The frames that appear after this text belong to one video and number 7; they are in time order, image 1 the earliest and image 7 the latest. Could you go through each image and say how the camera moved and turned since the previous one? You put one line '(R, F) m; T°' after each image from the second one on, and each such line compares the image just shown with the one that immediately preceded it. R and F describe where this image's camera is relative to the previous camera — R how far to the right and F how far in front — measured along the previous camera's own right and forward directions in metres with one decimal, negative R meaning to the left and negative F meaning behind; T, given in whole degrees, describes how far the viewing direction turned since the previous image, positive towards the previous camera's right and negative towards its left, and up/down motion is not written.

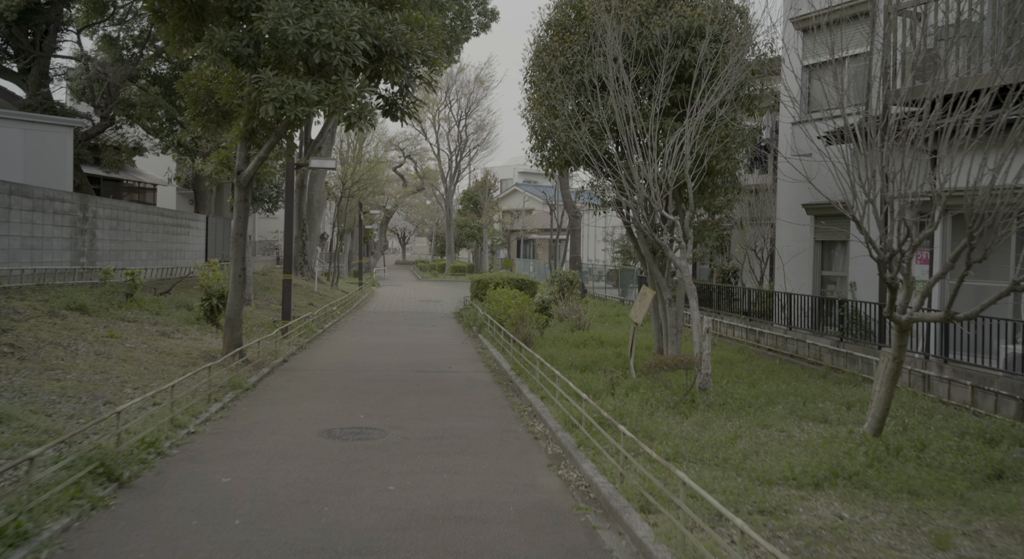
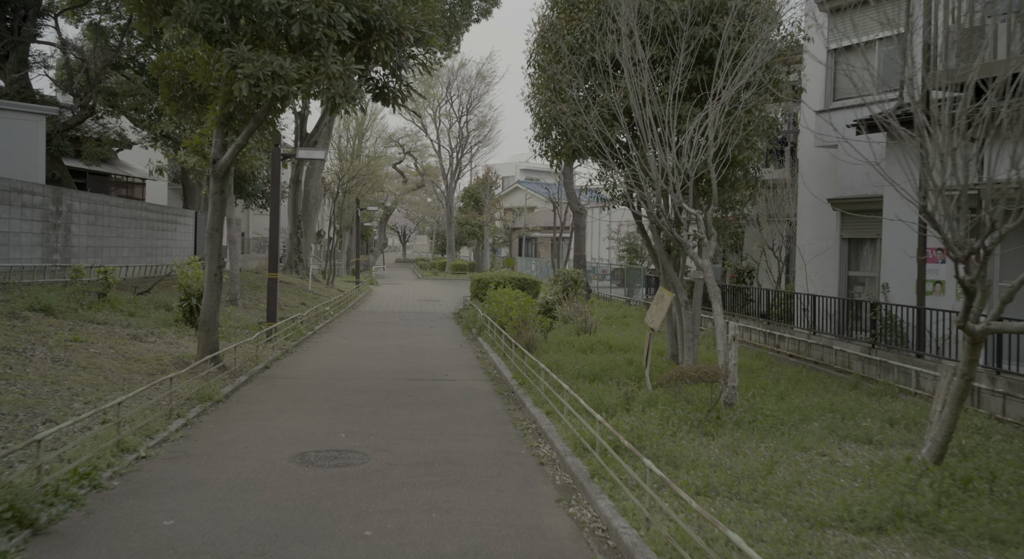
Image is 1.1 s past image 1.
(0.0, +1.1) m; 0°
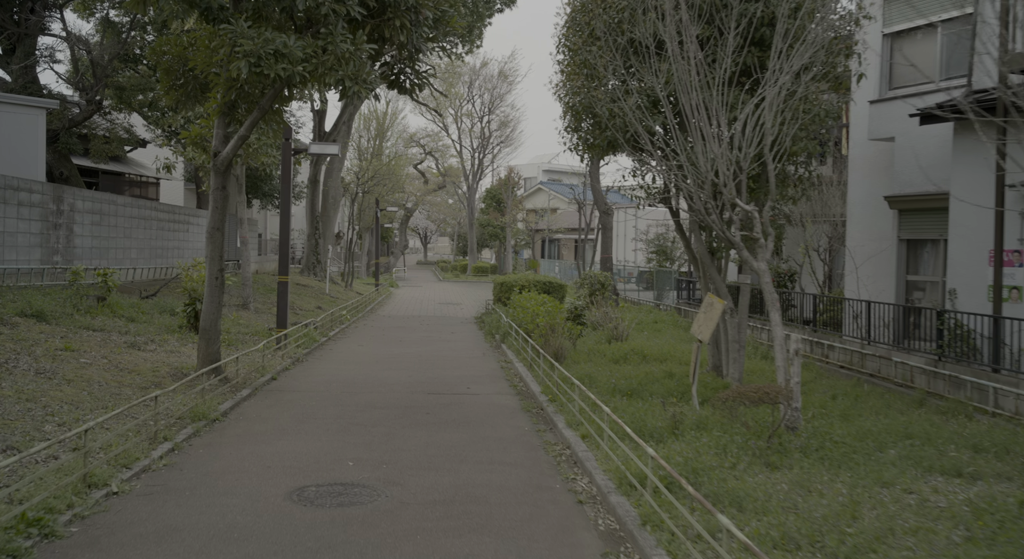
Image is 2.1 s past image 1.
(-0.1, +1.0) m; -2°
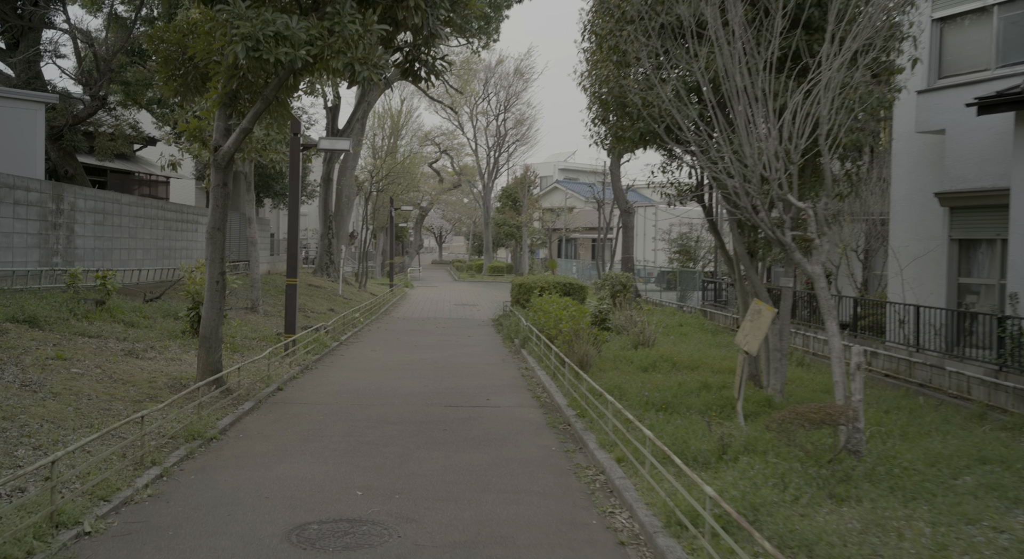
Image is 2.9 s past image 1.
(-0.1, +0.8) m; -1°
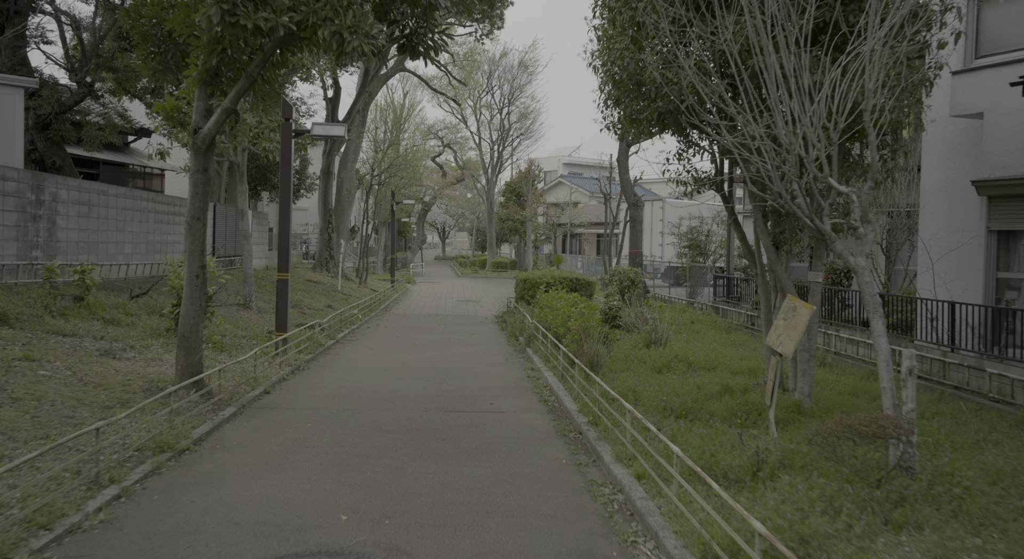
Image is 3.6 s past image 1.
(0.0, +0.8) m; 0°
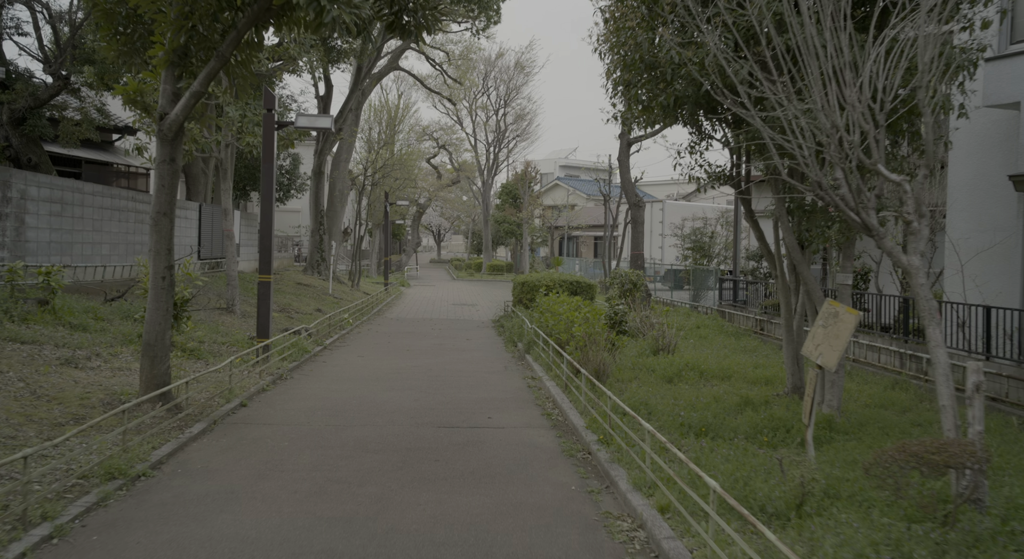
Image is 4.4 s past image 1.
(-0.1, +0.8) m; 0°
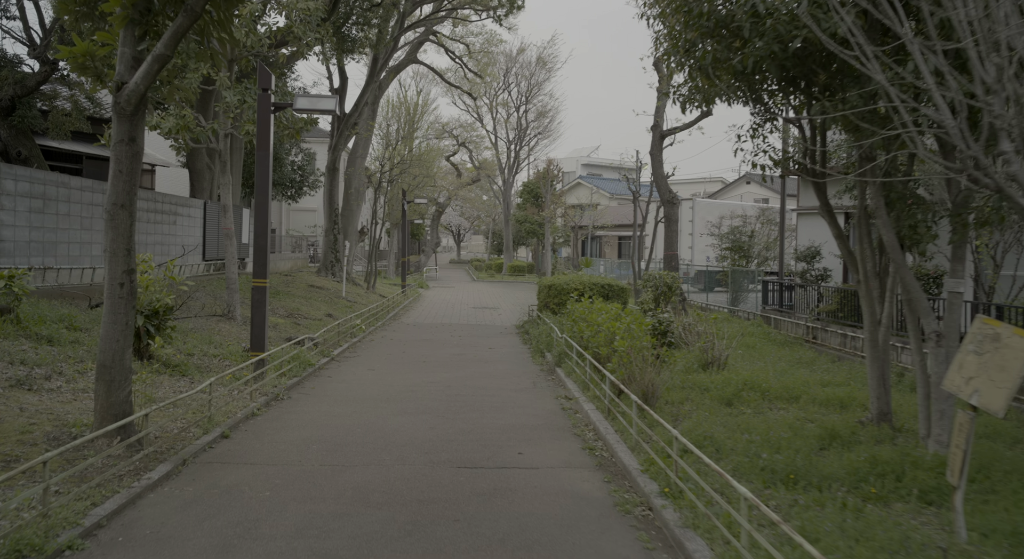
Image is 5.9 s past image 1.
(-0.1, +1.5) m; -1°
